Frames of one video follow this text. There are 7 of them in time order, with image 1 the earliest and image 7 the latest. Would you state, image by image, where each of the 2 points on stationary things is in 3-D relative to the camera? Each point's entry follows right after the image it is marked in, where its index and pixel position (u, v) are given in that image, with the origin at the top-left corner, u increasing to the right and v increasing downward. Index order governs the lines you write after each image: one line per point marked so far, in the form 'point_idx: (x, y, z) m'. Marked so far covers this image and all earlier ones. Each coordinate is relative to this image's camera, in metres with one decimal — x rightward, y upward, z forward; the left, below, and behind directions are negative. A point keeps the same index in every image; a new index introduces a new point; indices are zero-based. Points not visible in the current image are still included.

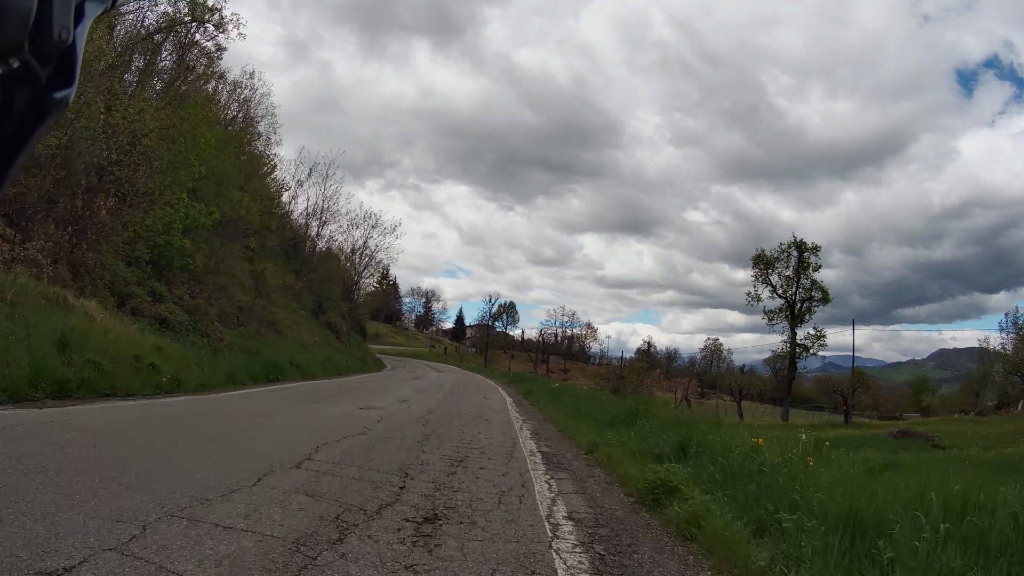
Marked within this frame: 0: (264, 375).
0: (-8.0, -2.8, +19.1) m
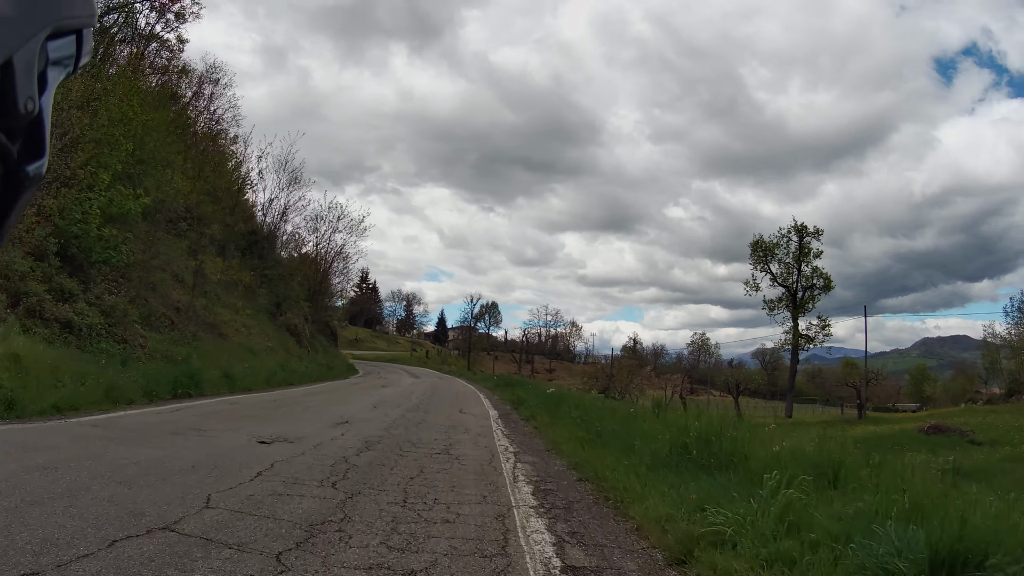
0: (-8.3, -2.5, +14.5) m
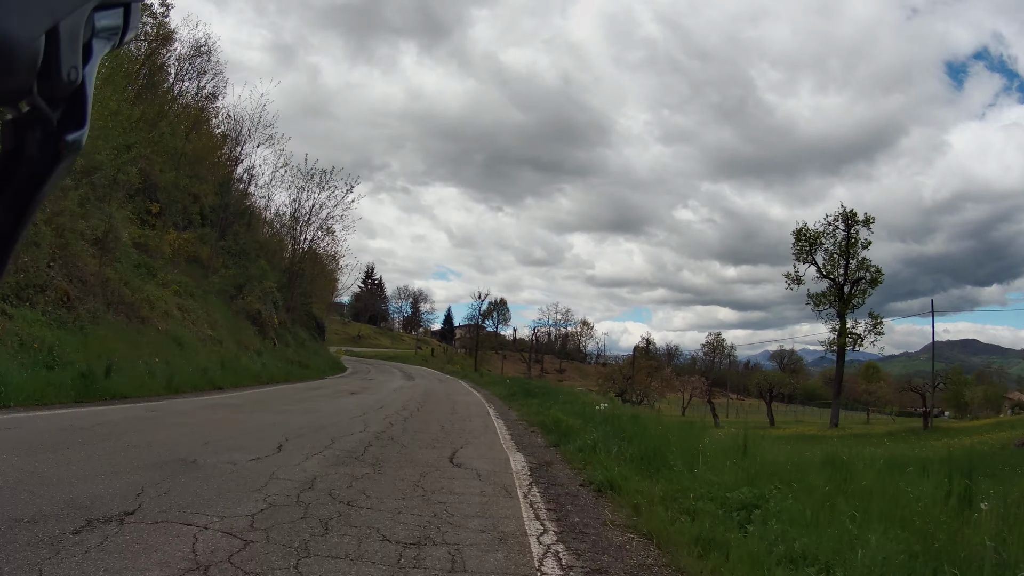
0: (-7.8, -1.5, +8.1) m
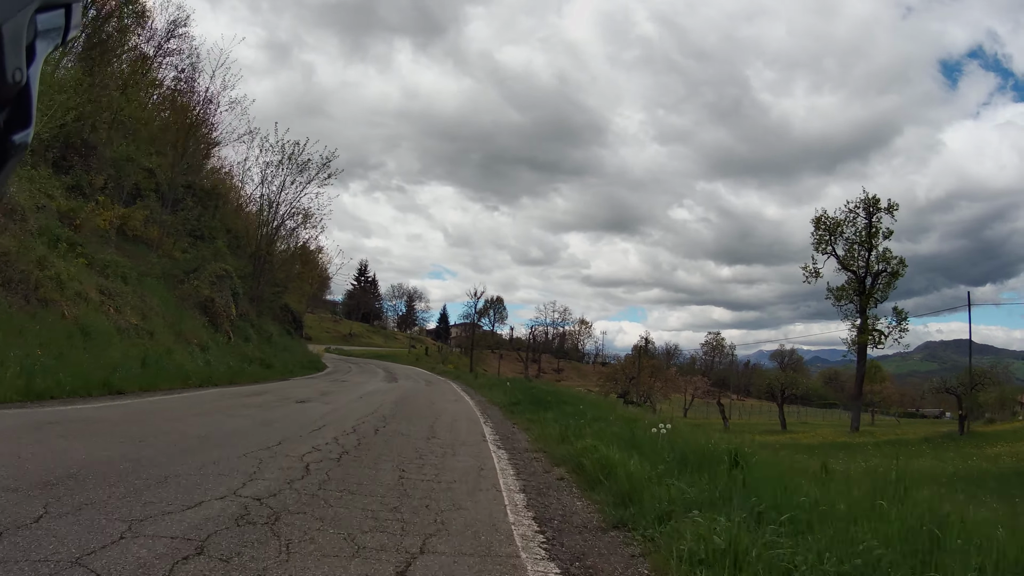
0: (-7.7, -1.0, +4.3) m
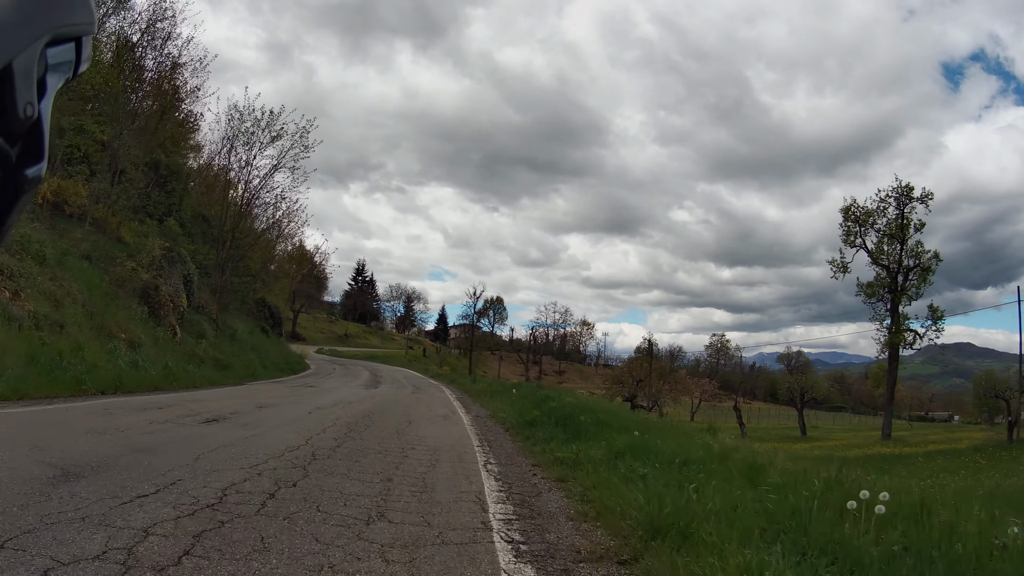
0: (-7.5, -0.5, +0.9) m
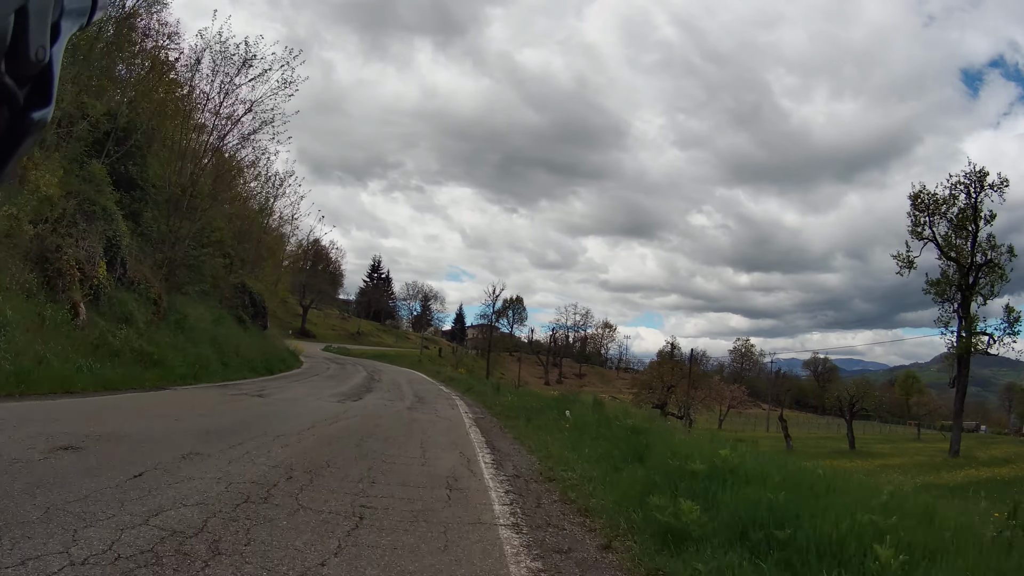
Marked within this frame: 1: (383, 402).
0: (-7.1, +0.1, -3.4) m
1: (-2.0, -1.8, +9.3) m
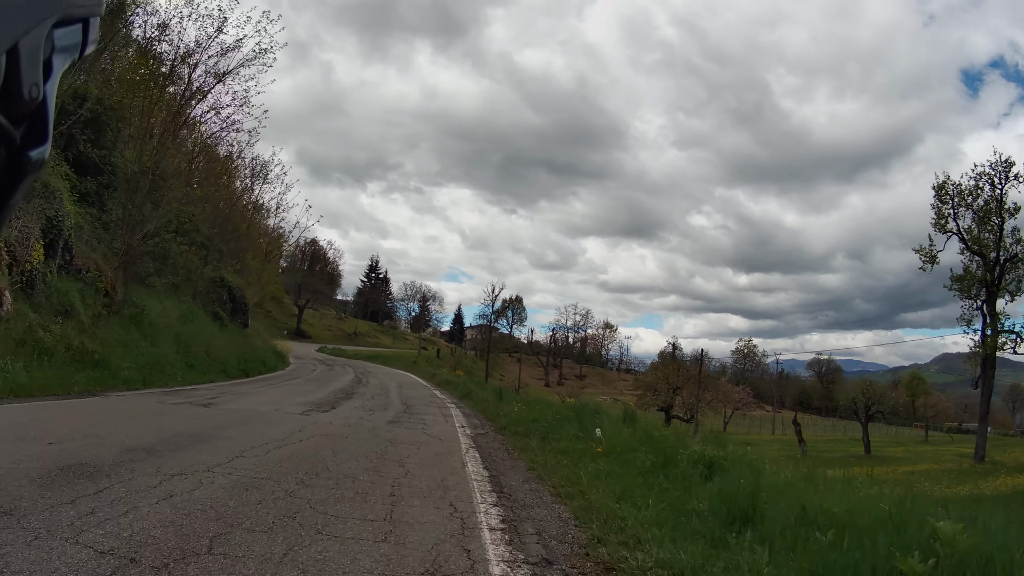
0: (-7.0, +0.4, -5.1) m
1: (-1.9, -1.6, +7.6) m
